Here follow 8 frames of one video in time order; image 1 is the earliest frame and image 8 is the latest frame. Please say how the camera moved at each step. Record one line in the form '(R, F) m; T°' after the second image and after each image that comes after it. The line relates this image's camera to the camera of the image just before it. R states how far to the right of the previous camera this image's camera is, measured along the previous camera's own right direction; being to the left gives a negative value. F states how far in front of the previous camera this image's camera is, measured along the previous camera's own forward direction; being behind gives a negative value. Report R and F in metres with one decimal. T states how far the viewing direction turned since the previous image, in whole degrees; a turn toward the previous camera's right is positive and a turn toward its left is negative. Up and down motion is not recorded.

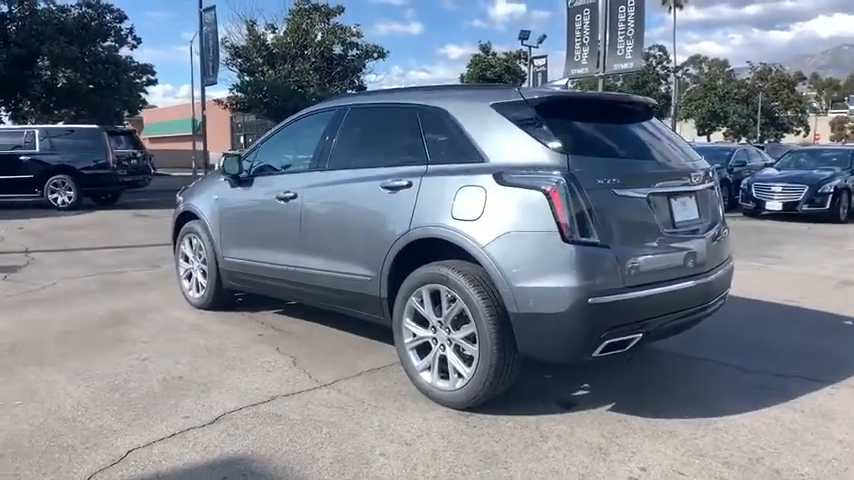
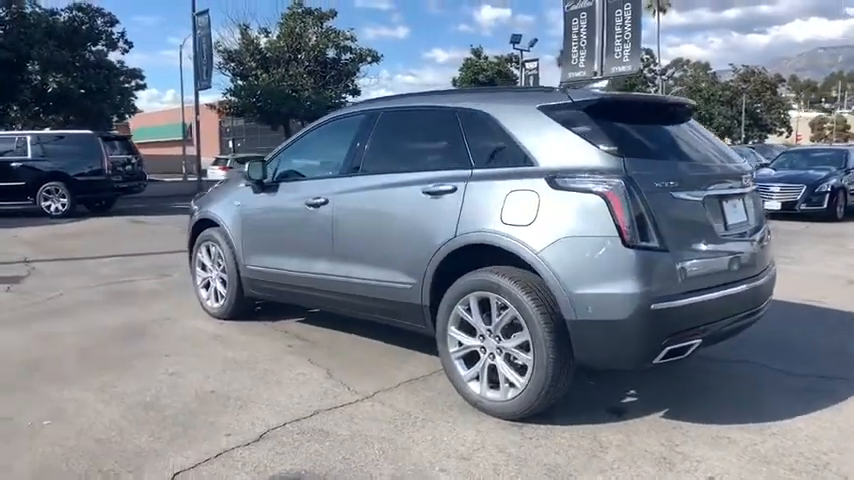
(-0.4, +0.1) m; +1°
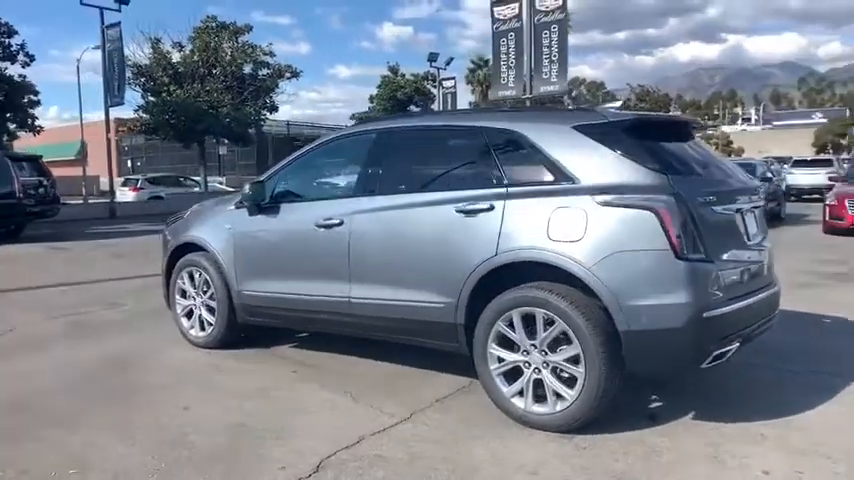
(-1.0, +0.1) m; +8°
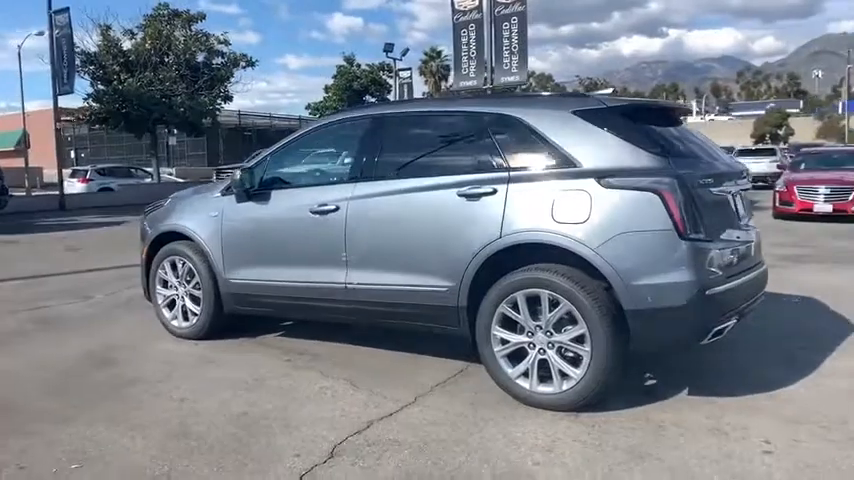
(-0.4, 0.0) m; +4°
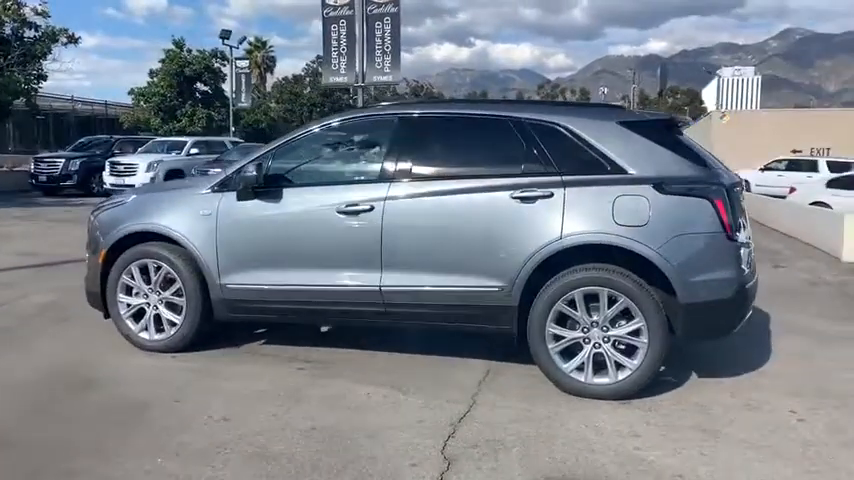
(-1.9, +0.3) m; +17°
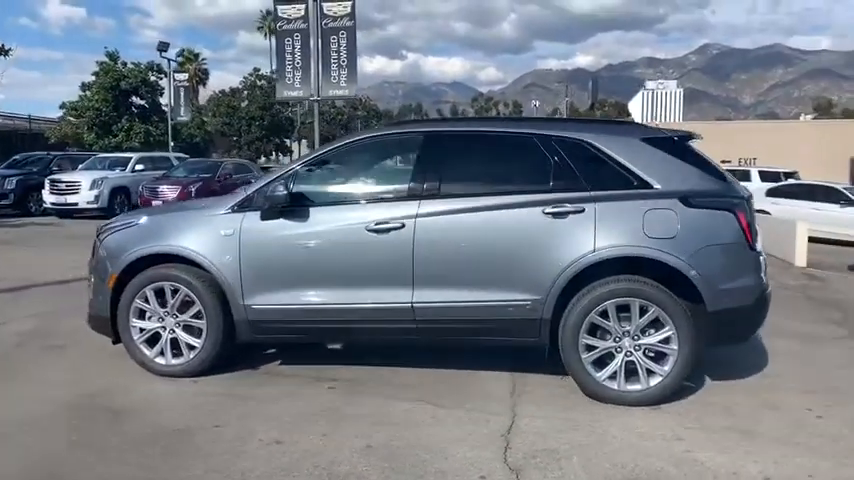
(-0.8, 0.0) m; +6°
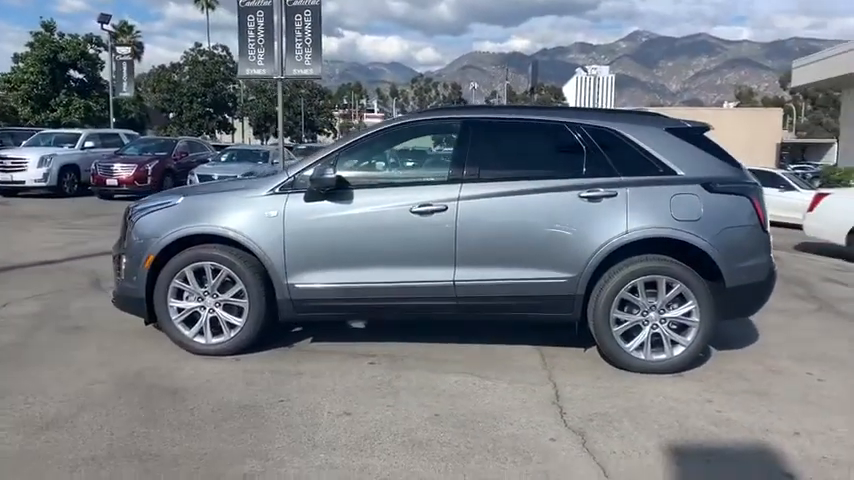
(-1.0, -0.2) m; +6°
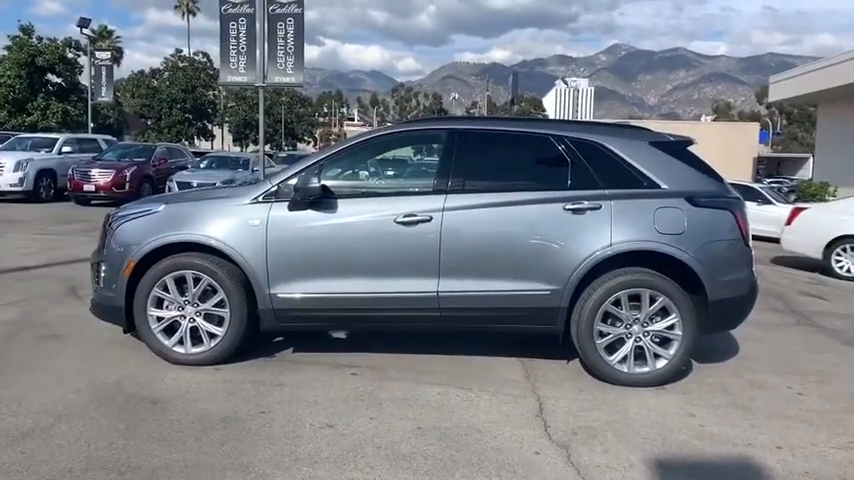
(0.0, 0.0) m; +2°
